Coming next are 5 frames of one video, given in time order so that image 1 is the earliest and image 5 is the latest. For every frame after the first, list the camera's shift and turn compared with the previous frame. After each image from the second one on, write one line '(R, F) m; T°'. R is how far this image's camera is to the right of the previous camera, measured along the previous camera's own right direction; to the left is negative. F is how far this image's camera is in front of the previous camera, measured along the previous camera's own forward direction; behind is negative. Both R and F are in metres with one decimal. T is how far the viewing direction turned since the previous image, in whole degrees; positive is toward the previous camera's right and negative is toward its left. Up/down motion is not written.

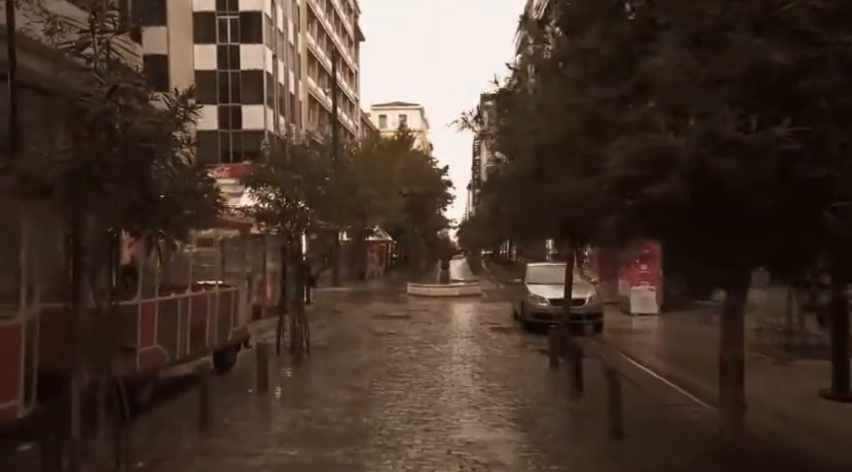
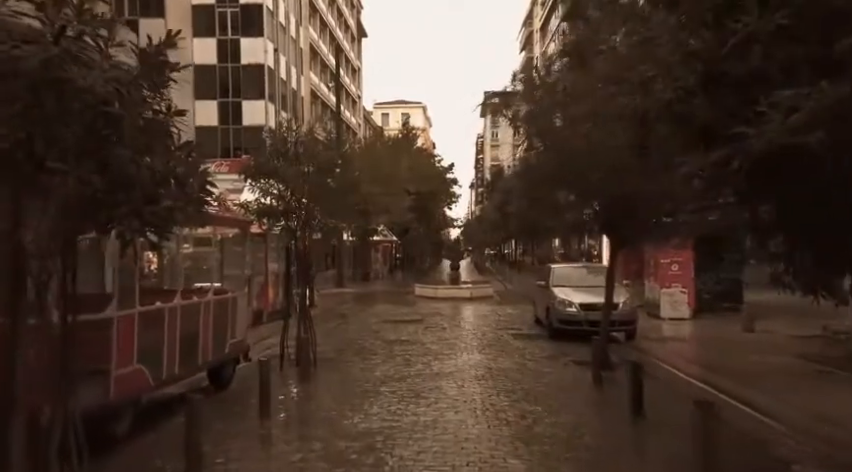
(-0.3, +1.5) m; 0°
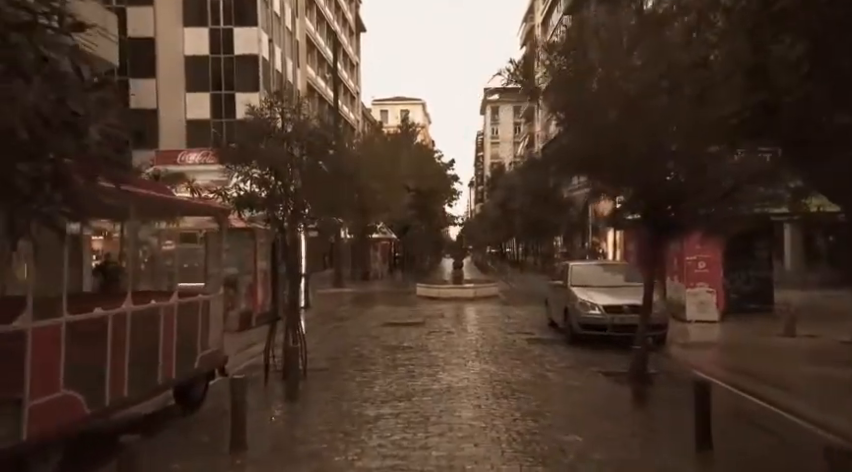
(-0.1, +1.7) m; 0°
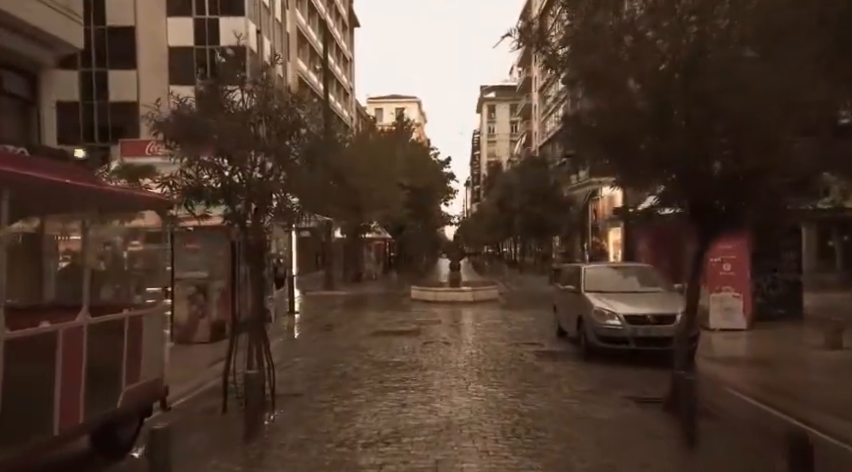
(0.0, +1.9) m; 0°
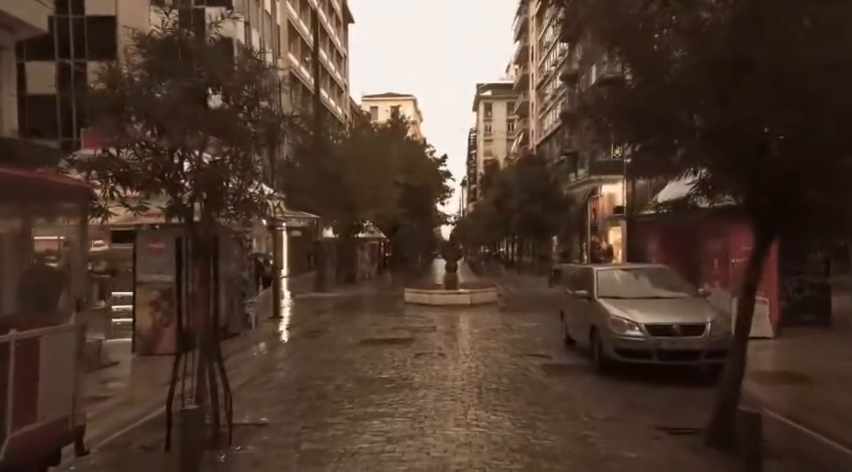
(+0.1, +1.6) m; 0°
